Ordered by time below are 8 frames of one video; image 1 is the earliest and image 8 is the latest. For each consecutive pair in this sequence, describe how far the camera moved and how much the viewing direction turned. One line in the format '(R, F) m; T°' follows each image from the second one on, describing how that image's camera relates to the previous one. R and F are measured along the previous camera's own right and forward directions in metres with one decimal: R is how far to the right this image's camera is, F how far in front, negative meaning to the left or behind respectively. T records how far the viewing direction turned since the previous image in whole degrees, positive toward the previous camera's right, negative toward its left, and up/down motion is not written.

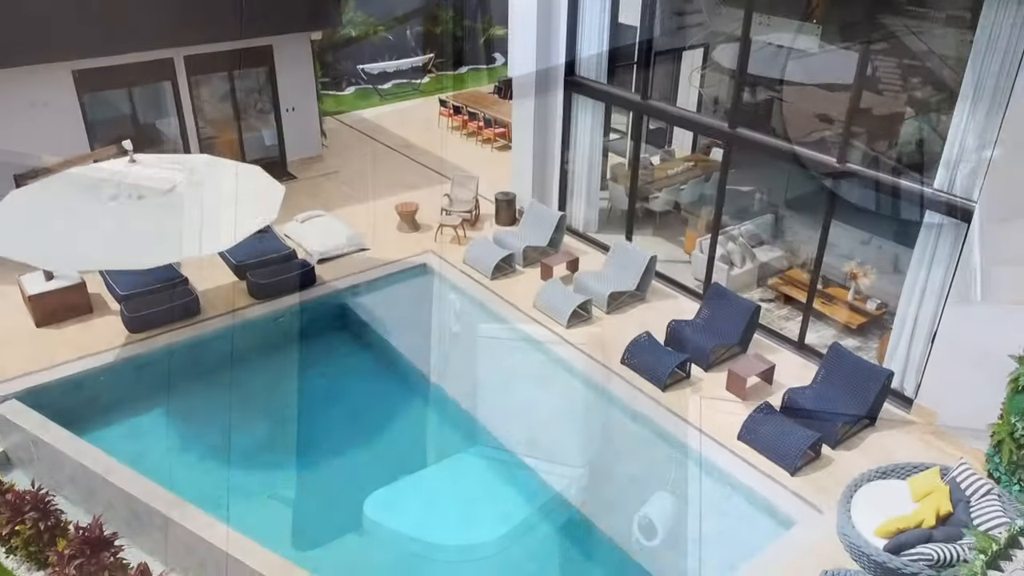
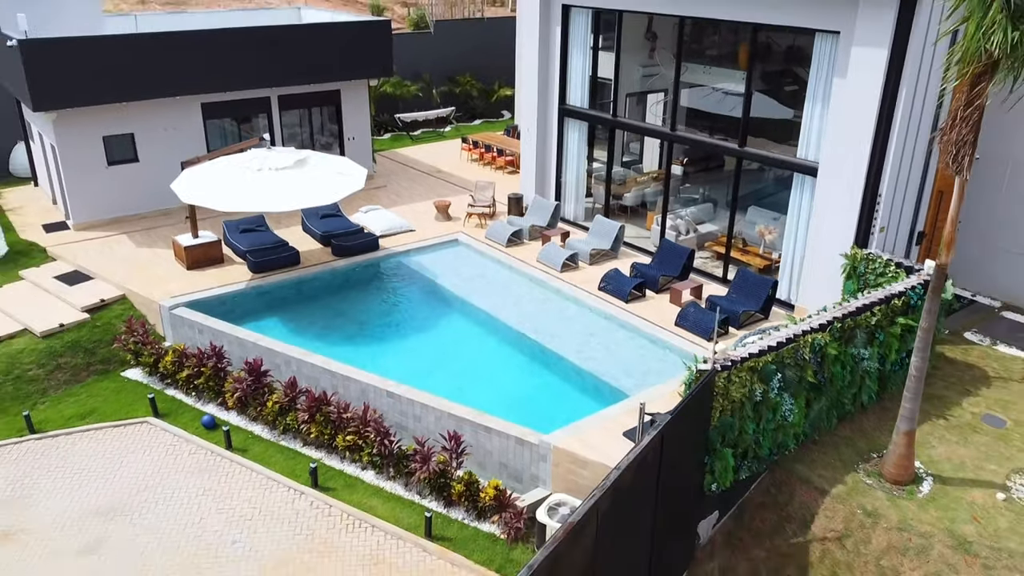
(-0.2, -4.0) m; 0°
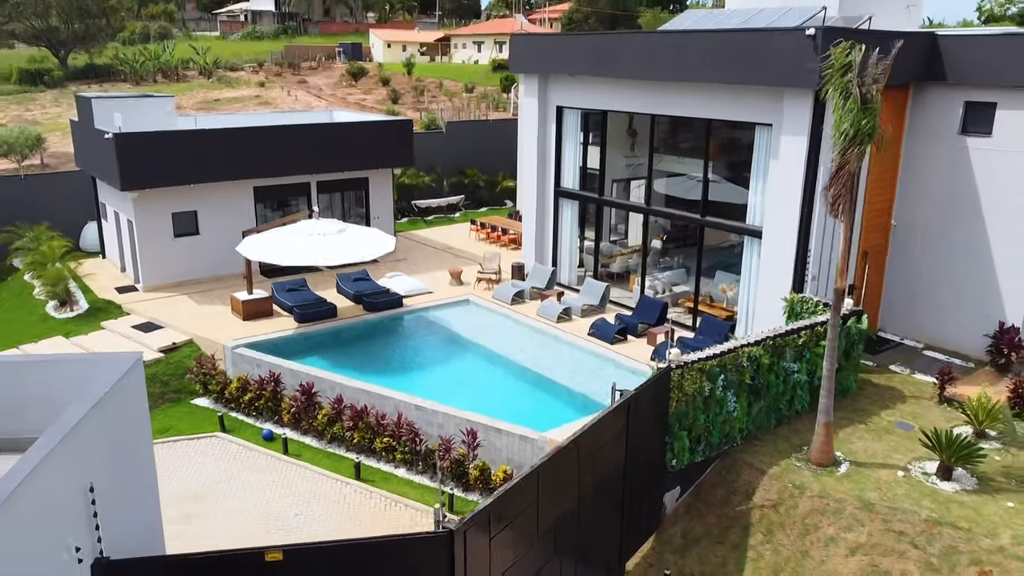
(-0.1, -2.6) m; 0°
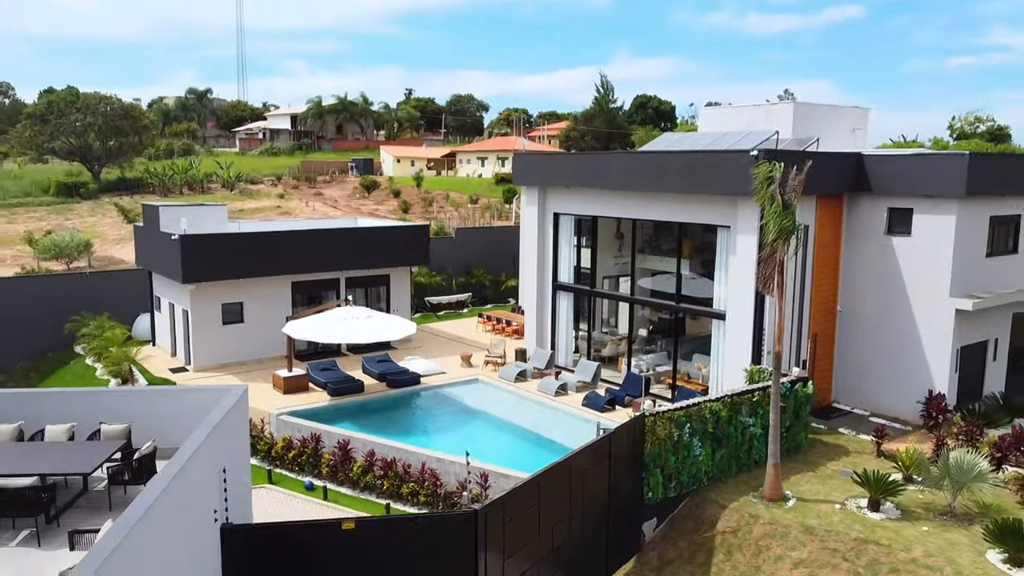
(-0.1, -2.7) m; 0°
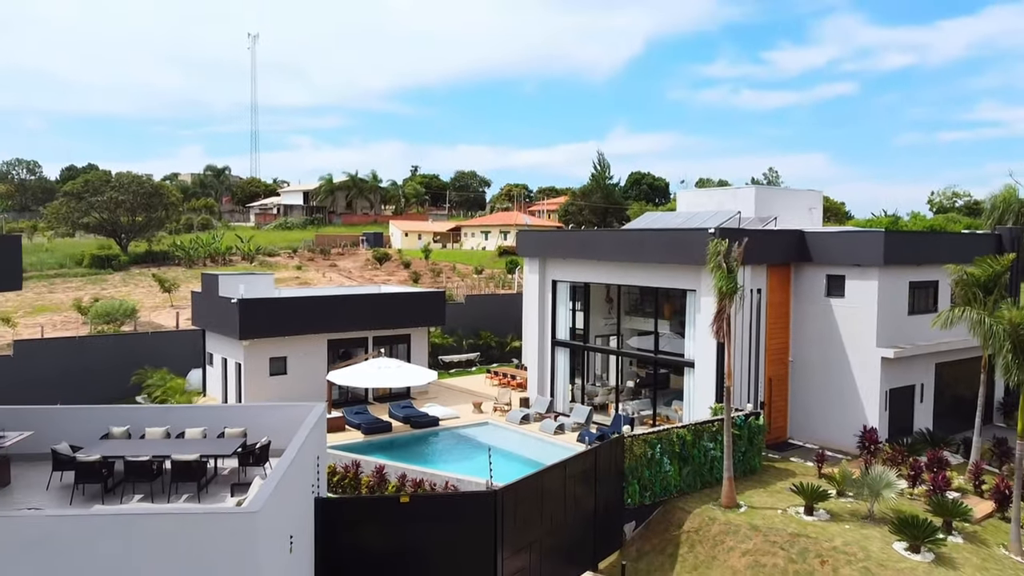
(-0.1, -3.7) m; 0°
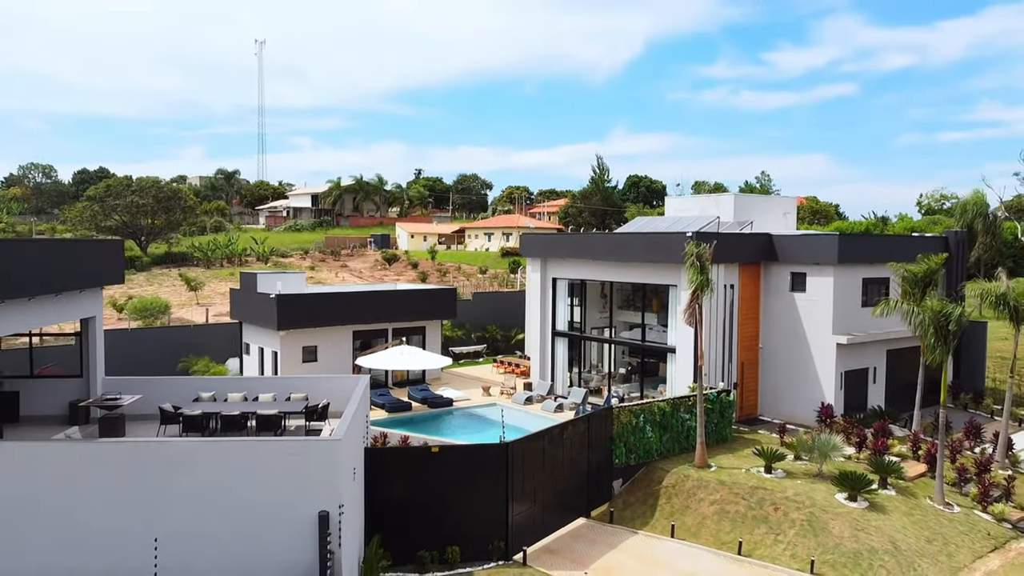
(-0.1, -3.2) m; 0°
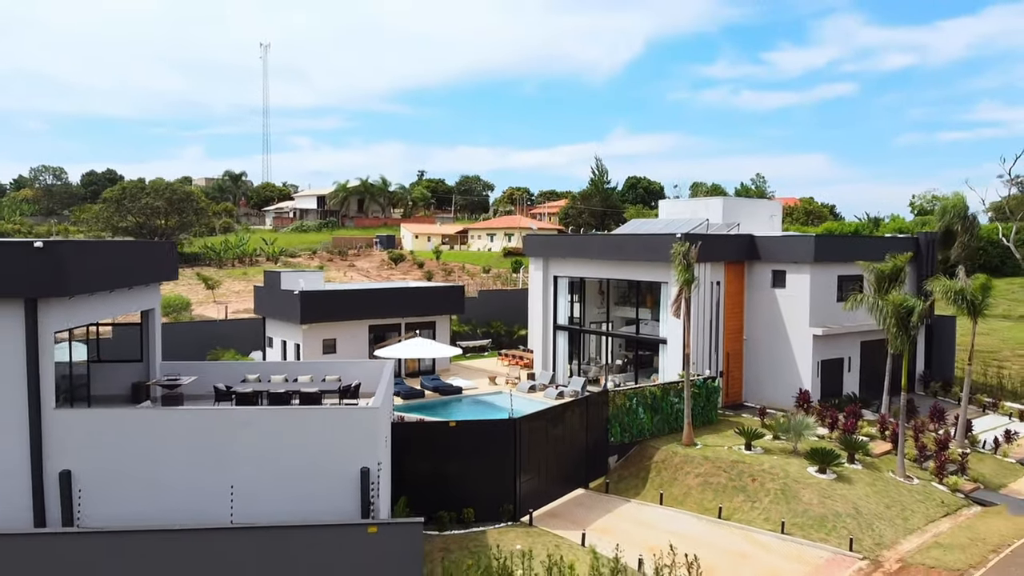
(-0.2, -2.3) m; 0°
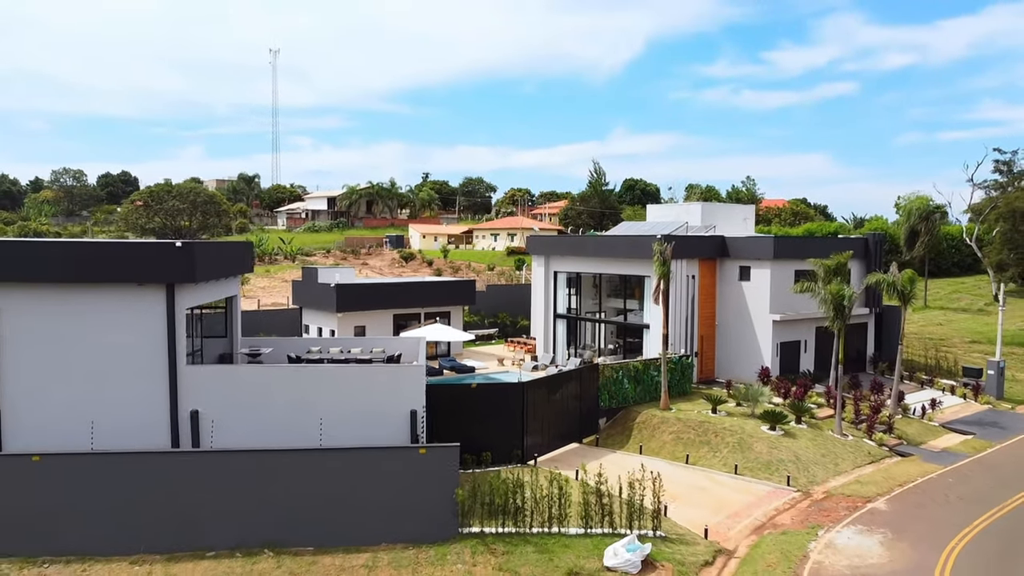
(-0.2, -4.7) m; 0°
